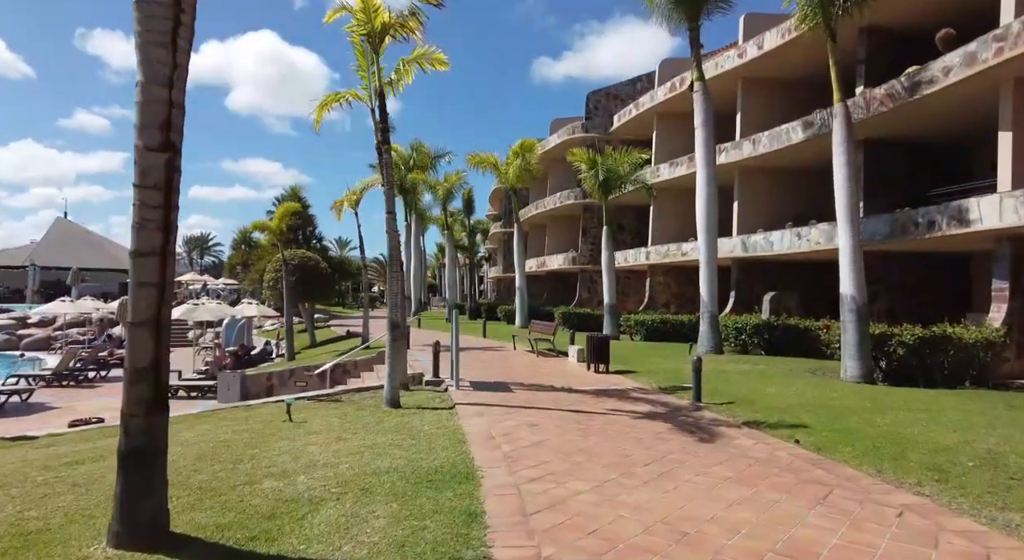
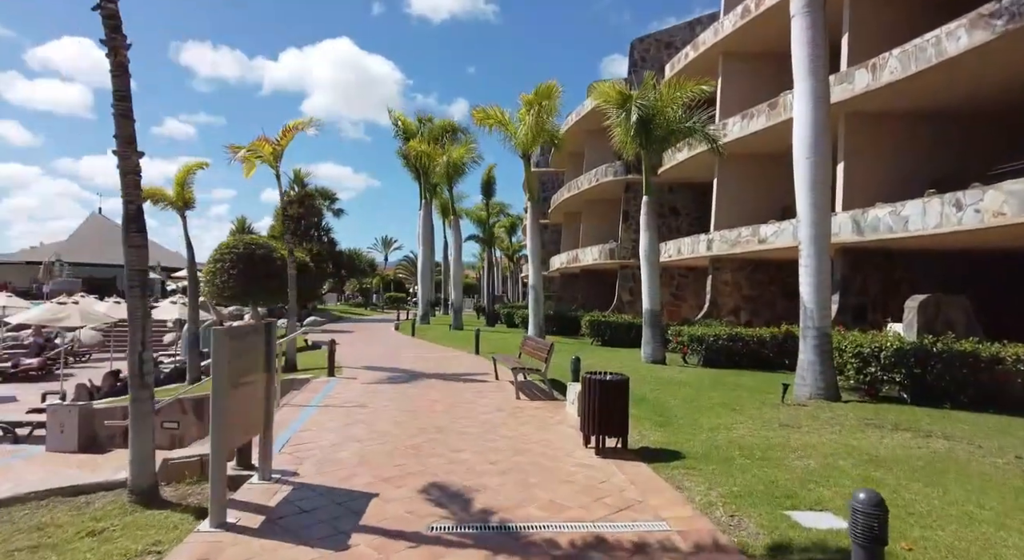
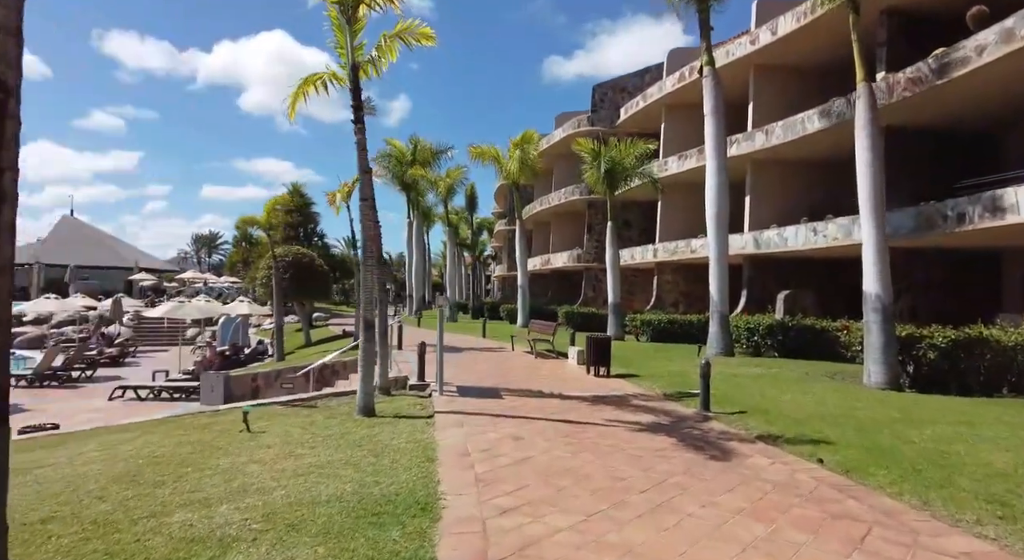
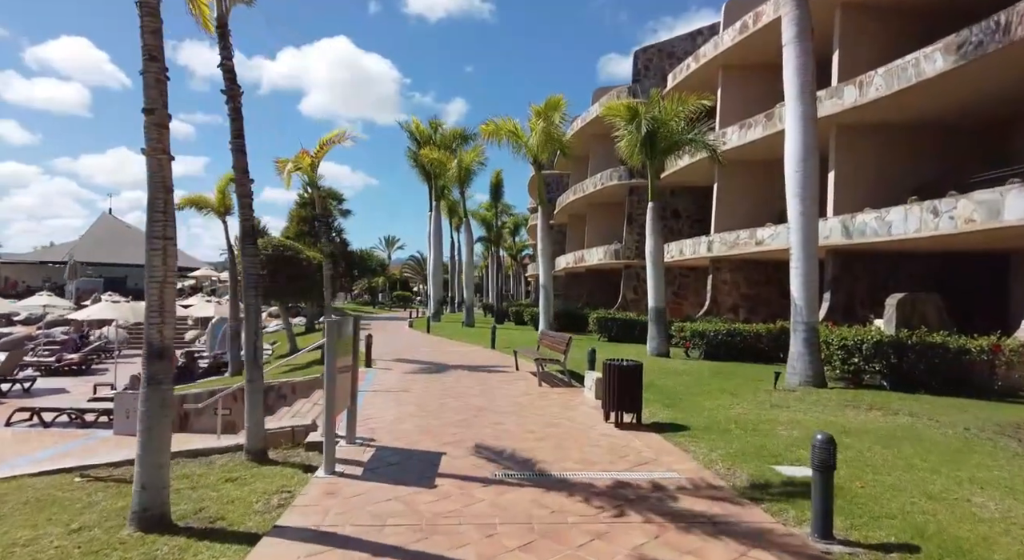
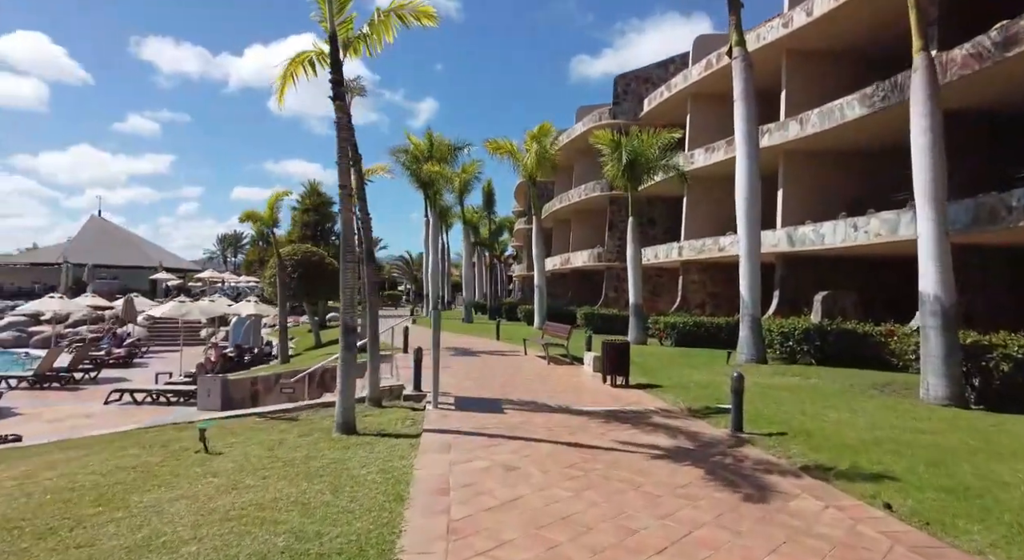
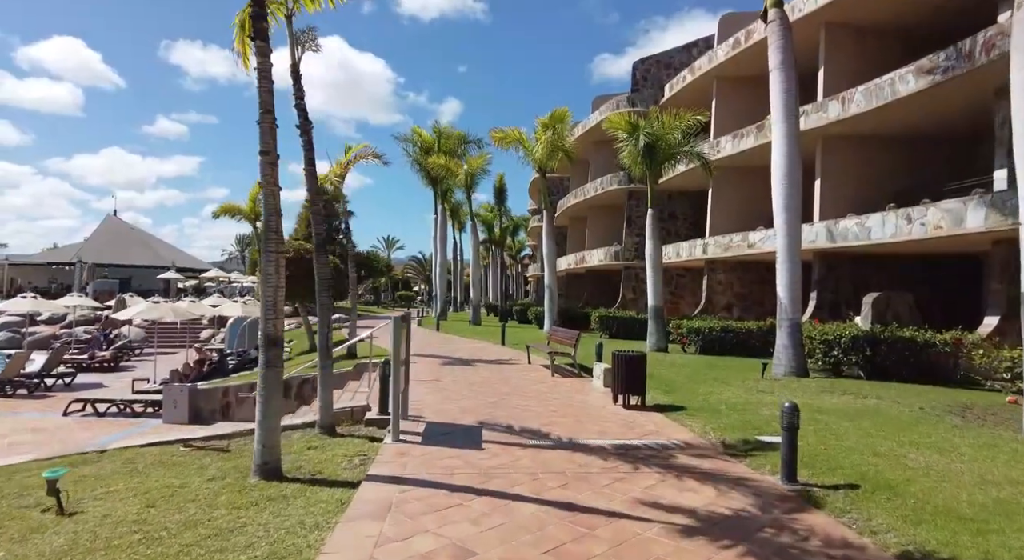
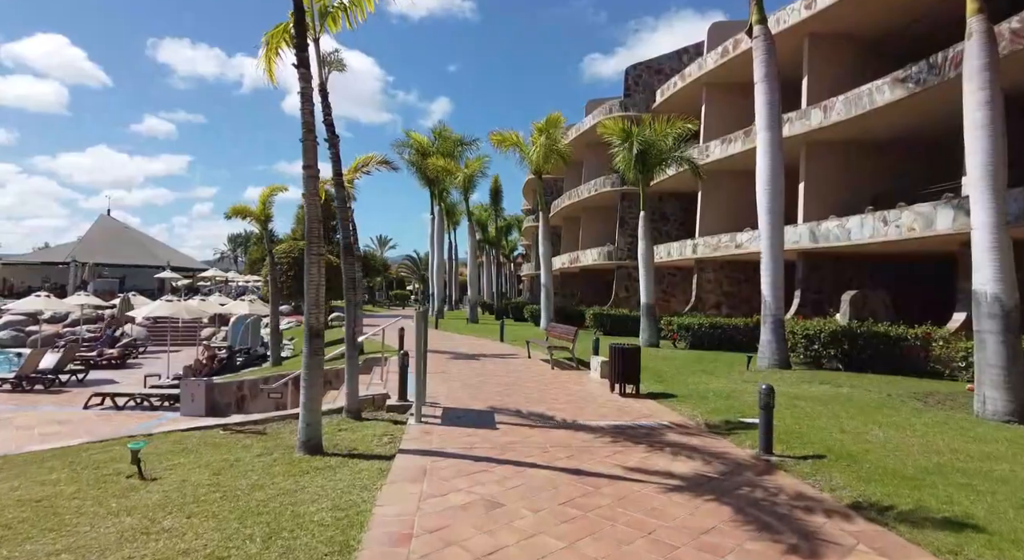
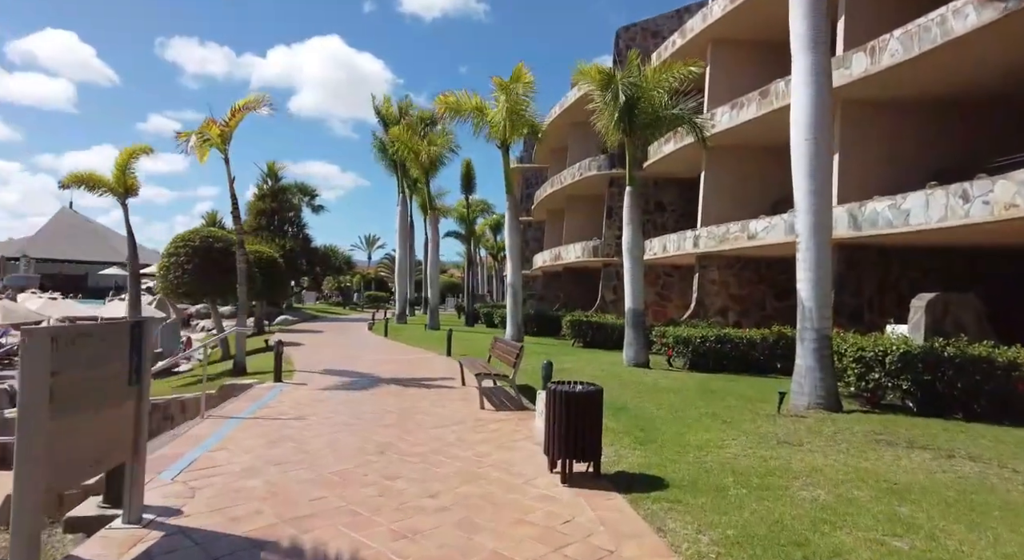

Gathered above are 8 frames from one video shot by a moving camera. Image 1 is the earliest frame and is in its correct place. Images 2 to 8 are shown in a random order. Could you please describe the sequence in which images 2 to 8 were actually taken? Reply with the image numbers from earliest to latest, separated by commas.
3, 5, 7, 6, 4, 2, 8
